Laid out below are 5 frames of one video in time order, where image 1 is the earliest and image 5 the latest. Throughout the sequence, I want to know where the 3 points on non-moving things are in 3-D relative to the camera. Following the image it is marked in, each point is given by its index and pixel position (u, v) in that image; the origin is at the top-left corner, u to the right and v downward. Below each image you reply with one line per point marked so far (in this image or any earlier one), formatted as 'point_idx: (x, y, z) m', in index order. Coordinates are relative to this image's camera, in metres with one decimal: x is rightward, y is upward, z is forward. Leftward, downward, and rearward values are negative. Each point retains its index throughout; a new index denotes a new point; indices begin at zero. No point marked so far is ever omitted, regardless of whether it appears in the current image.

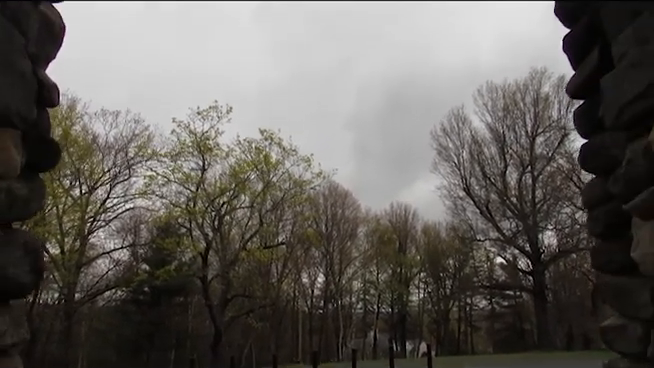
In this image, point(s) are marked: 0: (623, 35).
0: (+1.6, +0.8, +2.8) m
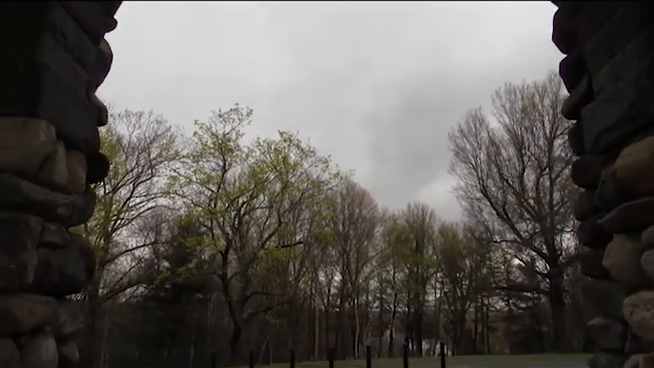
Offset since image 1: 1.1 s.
0: (+1.7, +0.7, +3.2) m
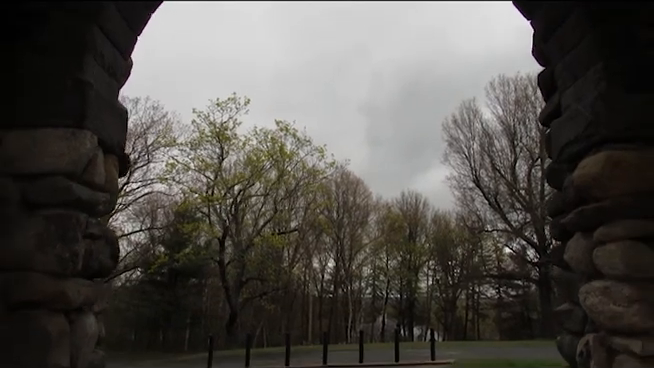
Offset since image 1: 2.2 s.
0: (+1.7, +0.7, +3.7) m
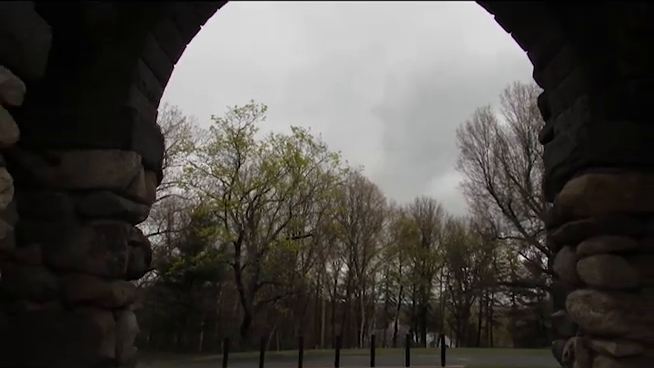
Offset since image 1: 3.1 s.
0: (+1.8, +0.5, +4.2) m
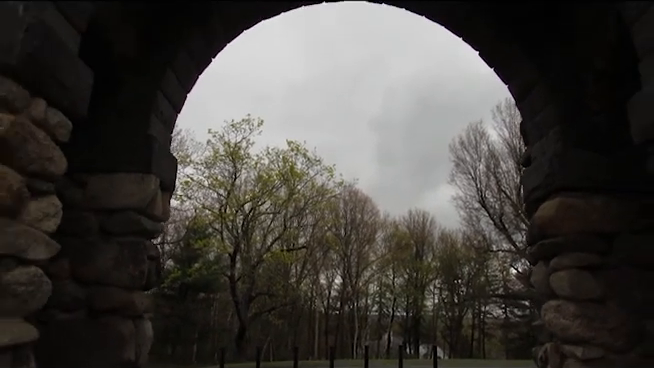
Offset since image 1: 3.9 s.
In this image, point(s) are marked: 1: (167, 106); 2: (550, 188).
0: (+1.8, +0.3, +4.6) m
1: (-1.4, +0.7, +4.6) m
2: (+1.8, 0.0, +4.2) m
